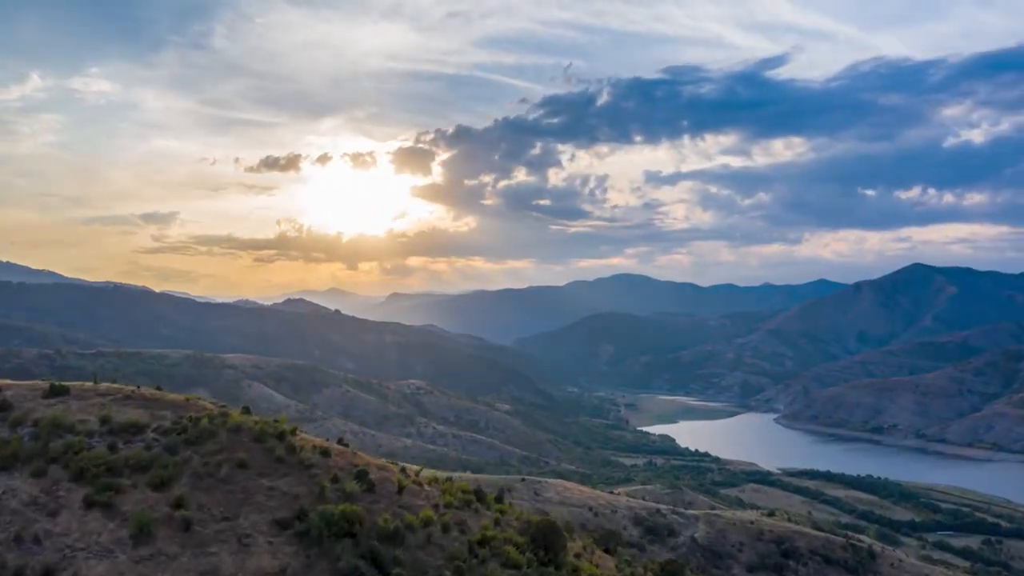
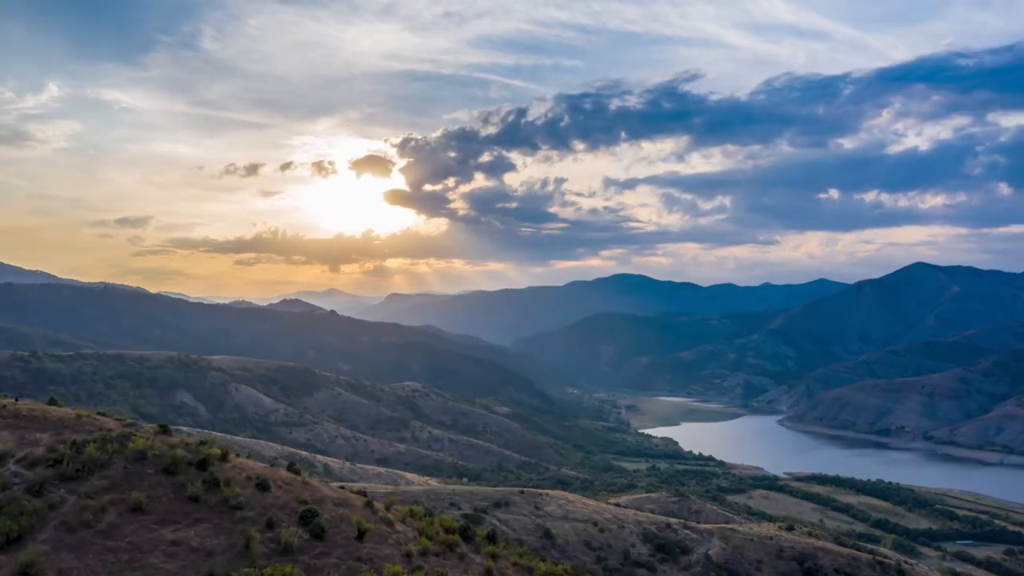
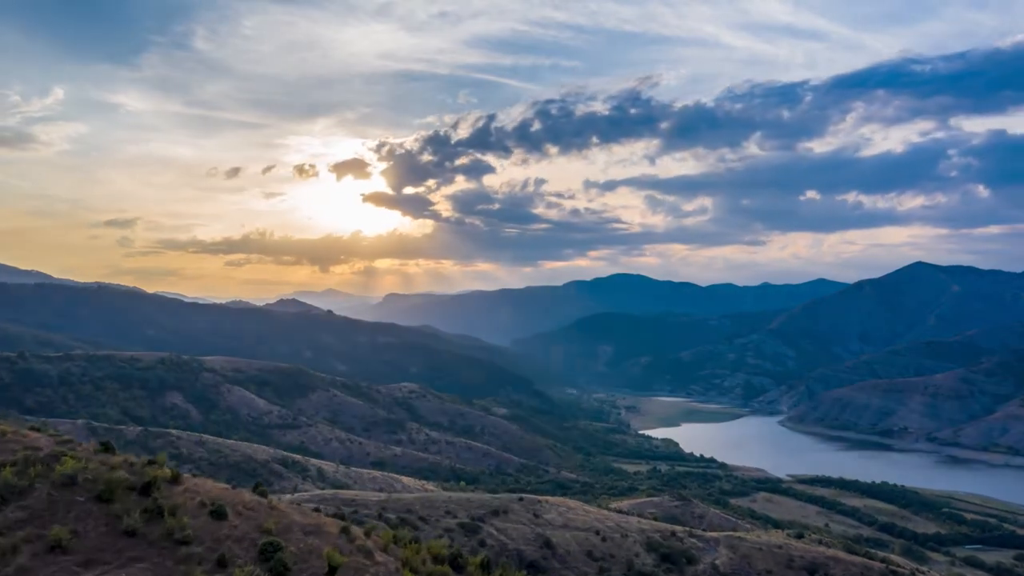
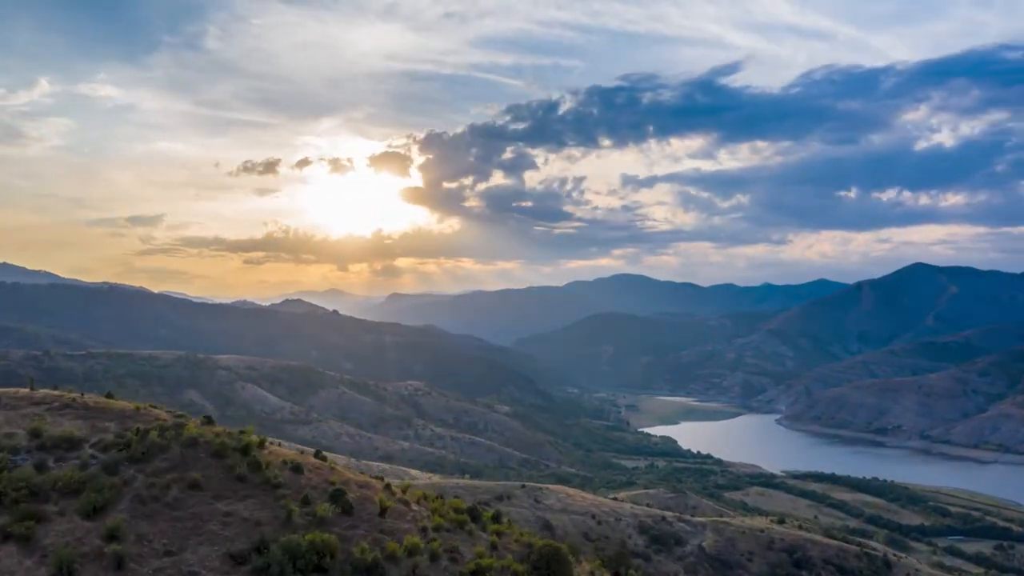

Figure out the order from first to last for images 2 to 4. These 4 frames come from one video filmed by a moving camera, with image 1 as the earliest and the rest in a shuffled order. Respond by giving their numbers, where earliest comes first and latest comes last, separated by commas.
4, 2, 3
